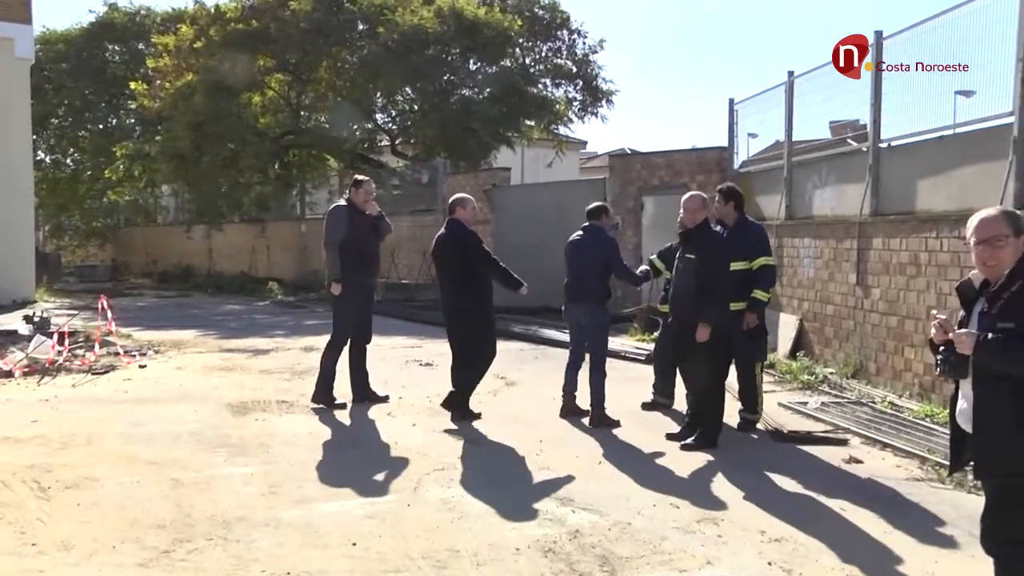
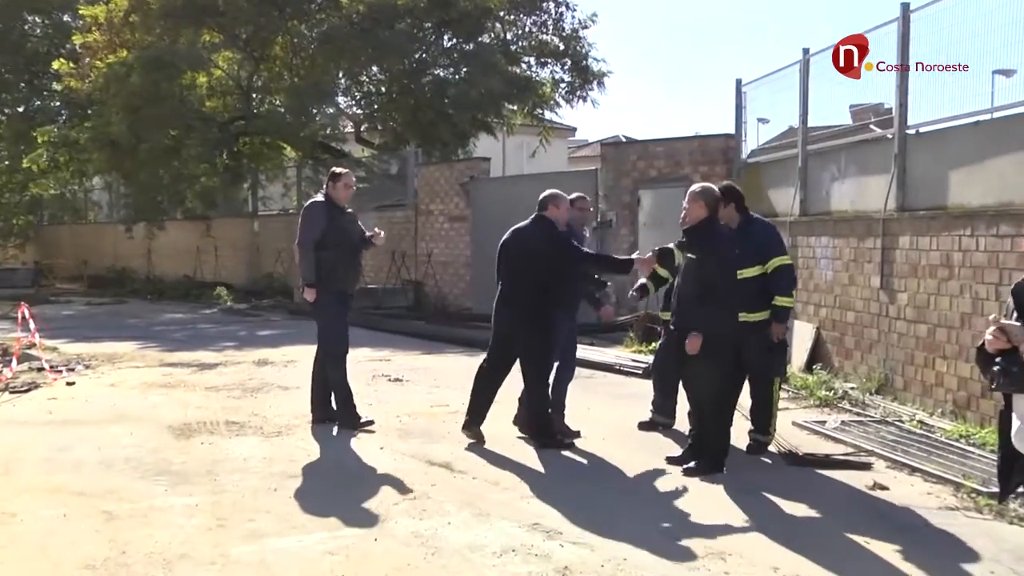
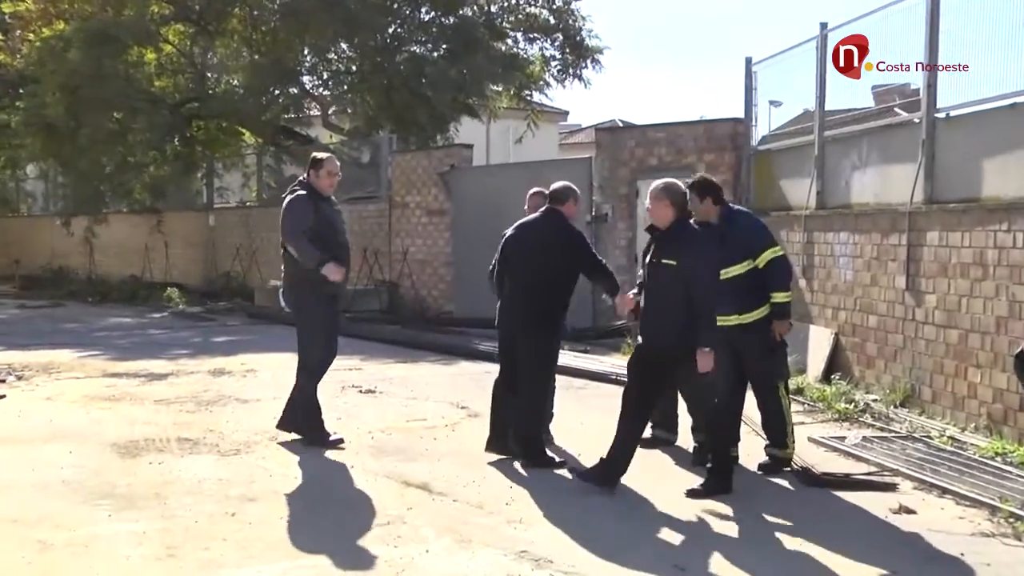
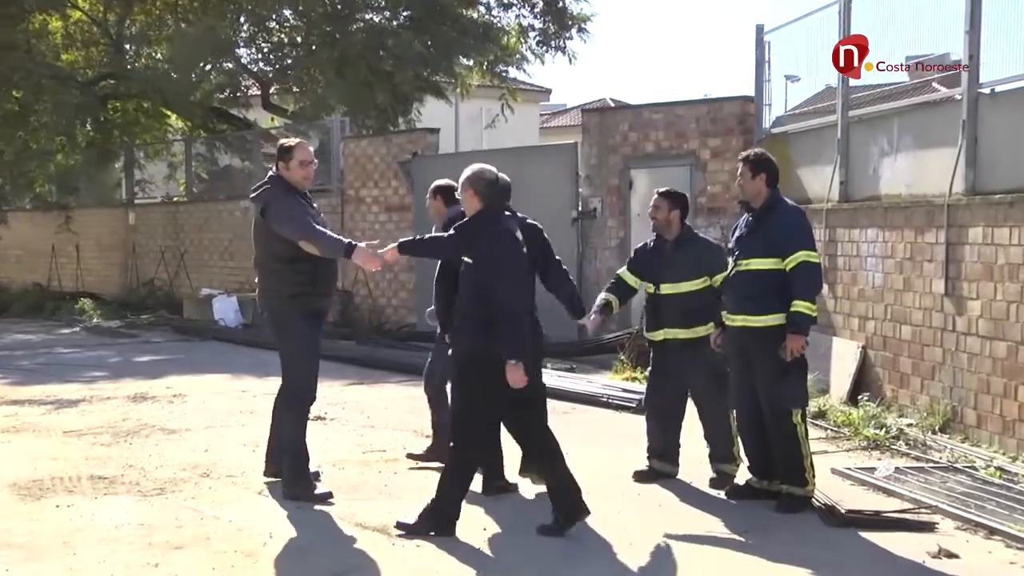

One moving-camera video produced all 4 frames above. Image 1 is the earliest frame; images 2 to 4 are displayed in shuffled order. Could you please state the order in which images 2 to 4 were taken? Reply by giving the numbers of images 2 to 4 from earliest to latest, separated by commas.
2, 3, 4
